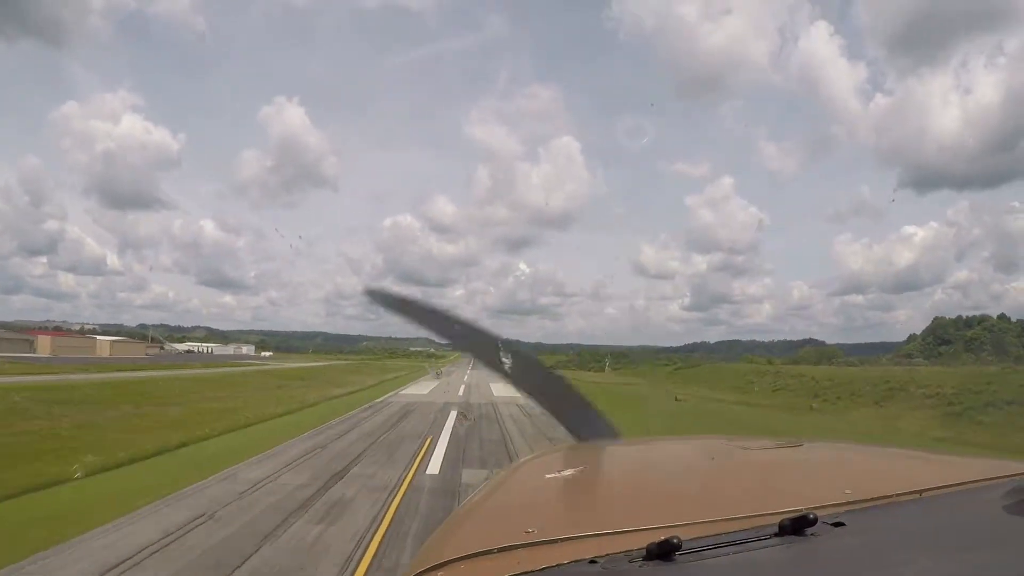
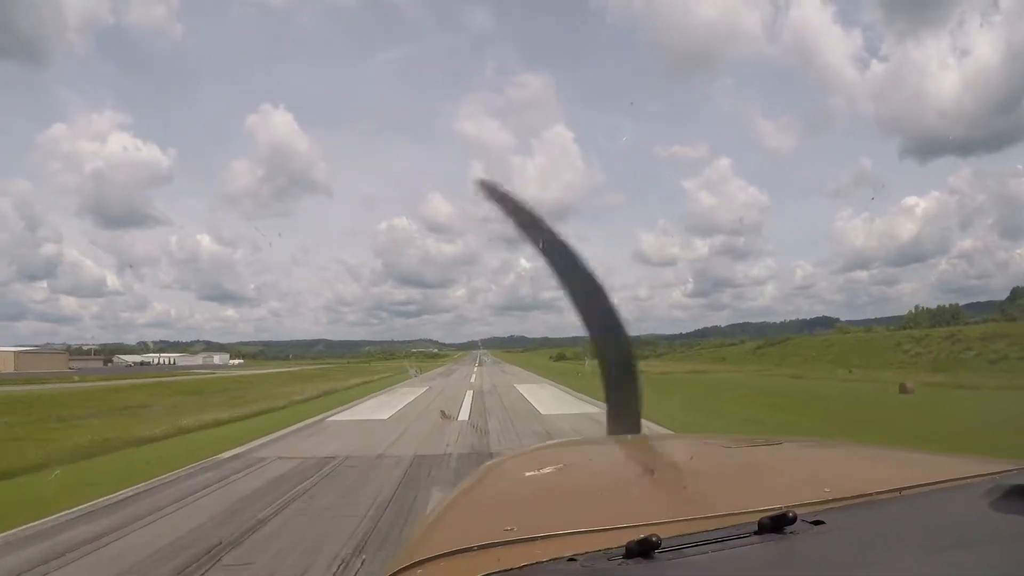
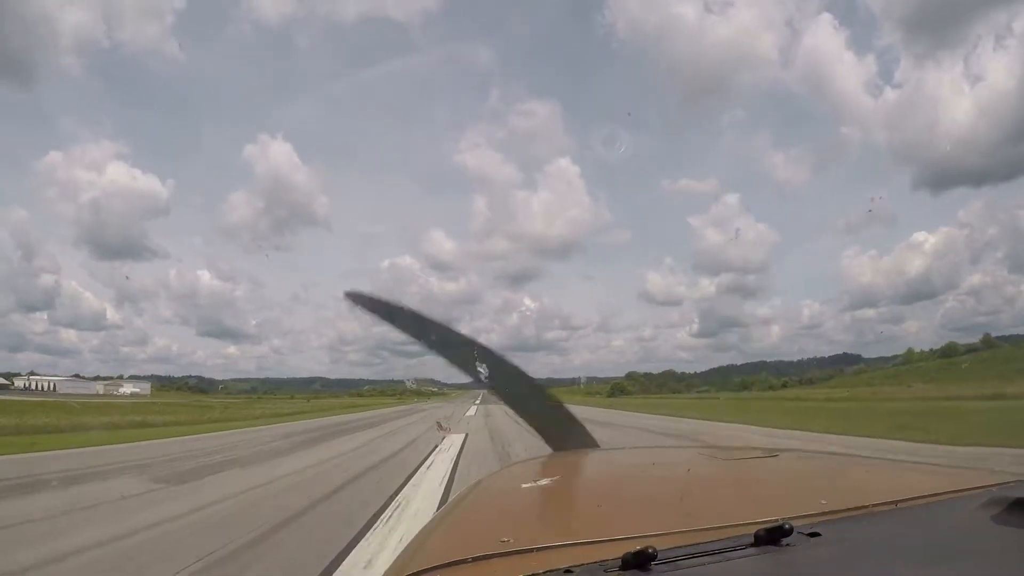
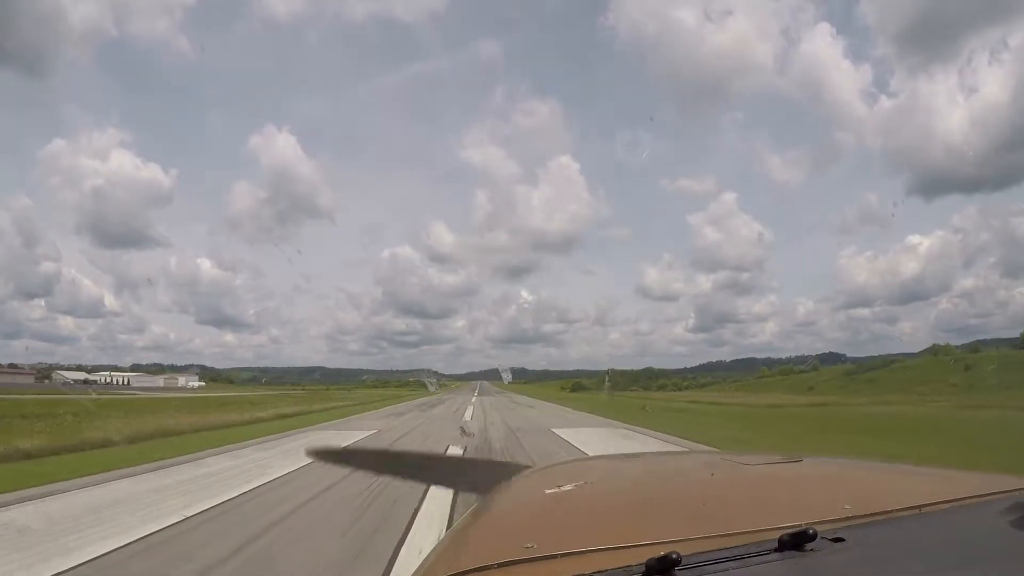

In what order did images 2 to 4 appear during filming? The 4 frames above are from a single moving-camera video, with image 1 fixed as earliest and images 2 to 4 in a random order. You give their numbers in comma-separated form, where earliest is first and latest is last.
2, 4, 3
